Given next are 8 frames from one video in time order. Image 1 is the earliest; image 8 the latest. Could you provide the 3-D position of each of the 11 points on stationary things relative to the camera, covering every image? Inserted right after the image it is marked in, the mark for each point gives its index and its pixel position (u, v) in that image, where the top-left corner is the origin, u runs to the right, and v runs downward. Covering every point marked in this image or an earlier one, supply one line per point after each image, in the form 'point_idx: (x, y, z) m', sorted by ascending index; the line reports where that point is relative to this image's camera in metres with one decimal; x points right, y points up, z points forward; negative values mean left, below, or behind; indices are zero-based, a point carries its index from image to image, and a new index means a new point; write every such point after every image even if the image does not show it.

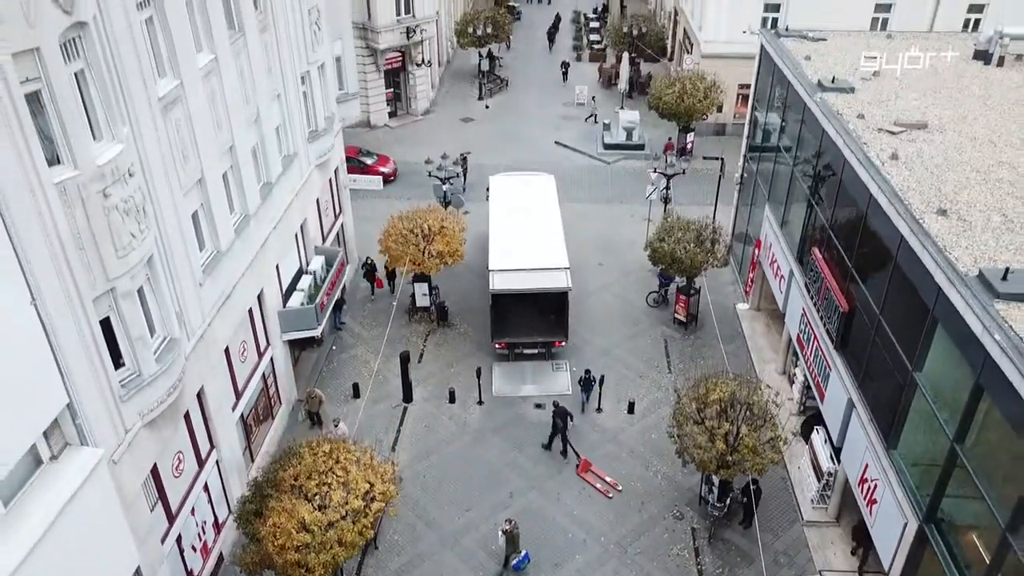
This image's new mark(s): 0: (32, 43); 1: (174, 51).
0: (-7.5, +3.8, +11.8) m
1: (-7.4, +5.2, +16.6) m
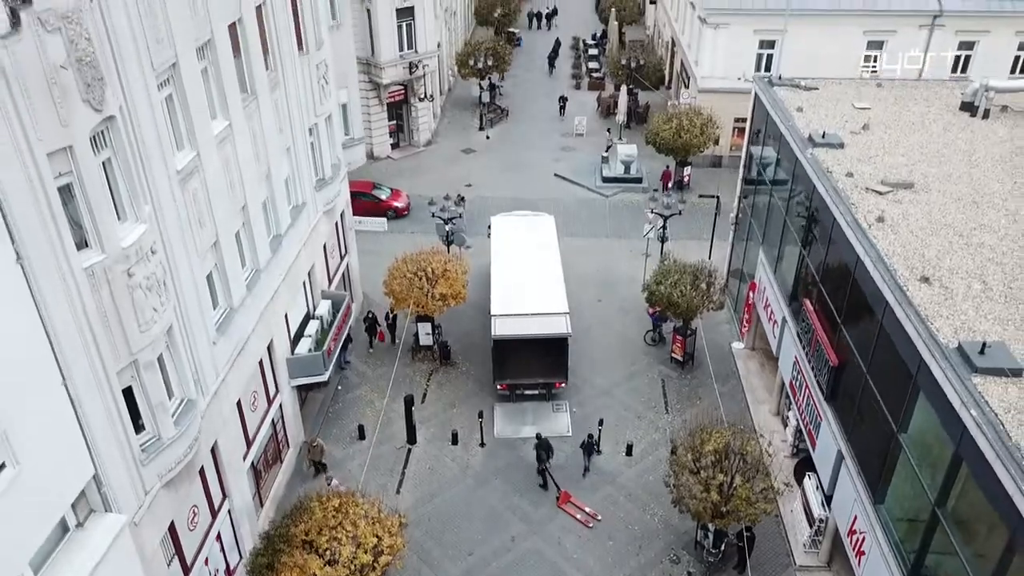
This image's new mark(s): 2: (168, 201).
0: (-7.4, +2.4, +12.6) m
1: (-7.4, +3.8, +17.4) m
2: (-7.3, +1.8, +16.0) m
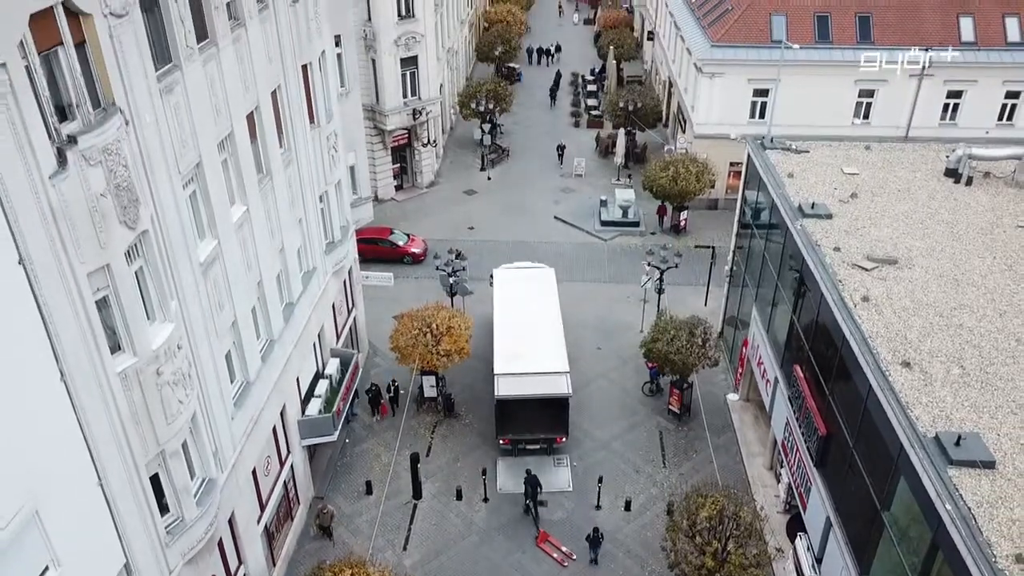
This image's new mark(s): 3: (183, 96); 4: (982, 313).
0: (-7.3, +0.5, +13.6) m
1: (-7.3, +1.8, +18.4) m
2: (-7.2, -0.2, +16.9) m
3: (-7.3, +4.2, +16.6) m
4: (+12.2, -0.7, +19.6) m
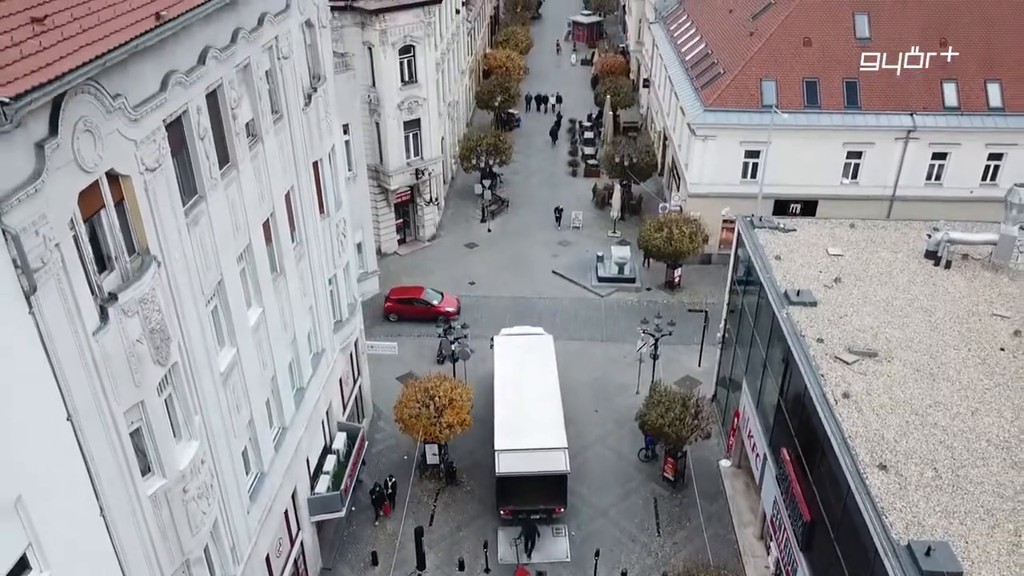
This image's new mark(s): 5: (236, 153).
0: (-7.3, -2.2, +14.8) m
1: (-7.3, -1.0, +19.6) m
2: (-7.2, -2.9, +18.1) m
3: (-7.2, +1.5, +17.9) m
4: (+12.3, -3.4, +20.8) m
5: (-7.1, +3.4, +19.4) m
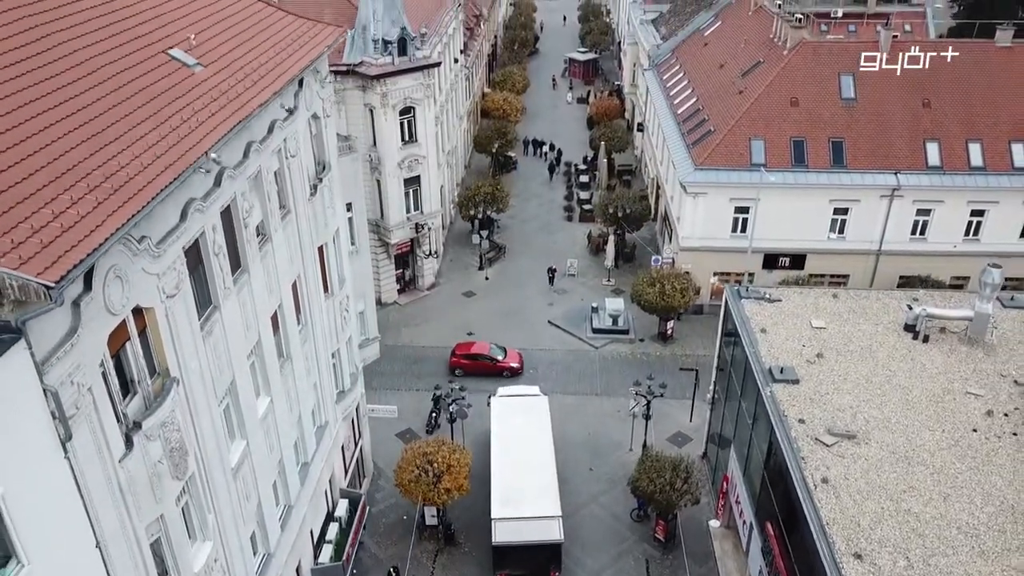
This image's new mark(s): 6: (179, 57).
0: (-7.4, -4.7, +15.9) m
1: (-7.4, -3.6, +20.7) m
2: (-7.3, -5.5, +19.2) m
3: (-7.4, -1.1, +19.1) m
4: (+12.1, -6.1, +21.9) m
5: (-7.2, +0.8, +20.6) m
6: (-8.5, +5.9, +19.1) m
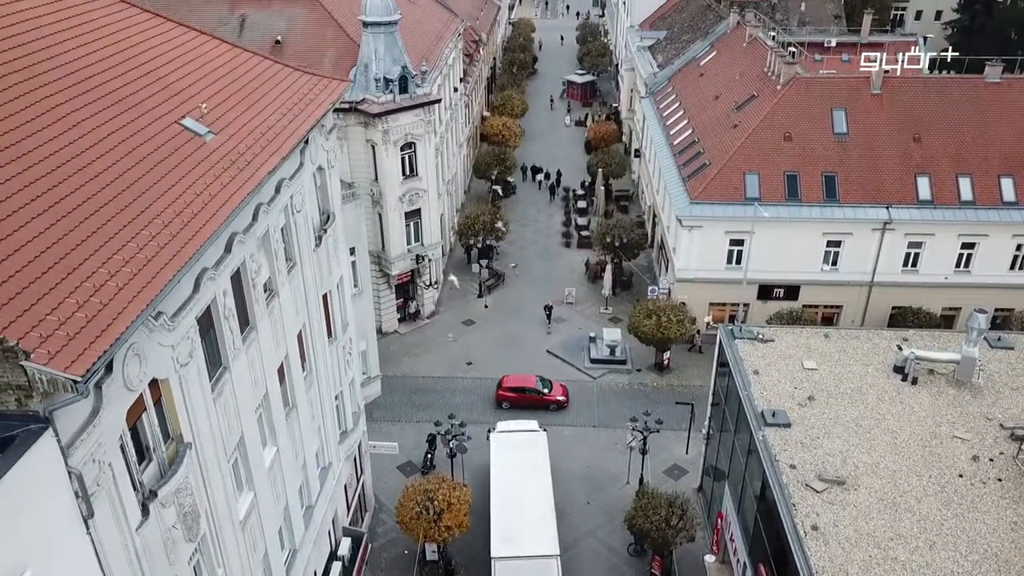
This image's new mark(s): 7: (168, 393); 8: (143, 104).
0: (-7.4, -6.3, +16.5) m
1: (-7.4, -5.2, +21.4) m
2: (-7.3, -7.1, +19.9) m
3: (-7.4, -2.7, +19.8) m
4: (+12.1, -7.7, +22.6) m
5: (-7.3, -0.8, +21.3) m
6: (-8.5, +4.3, +19.9) m
7: (-7.7, -2.3, +16.8) m
8: (-9.6, +4.8, +19.7) m
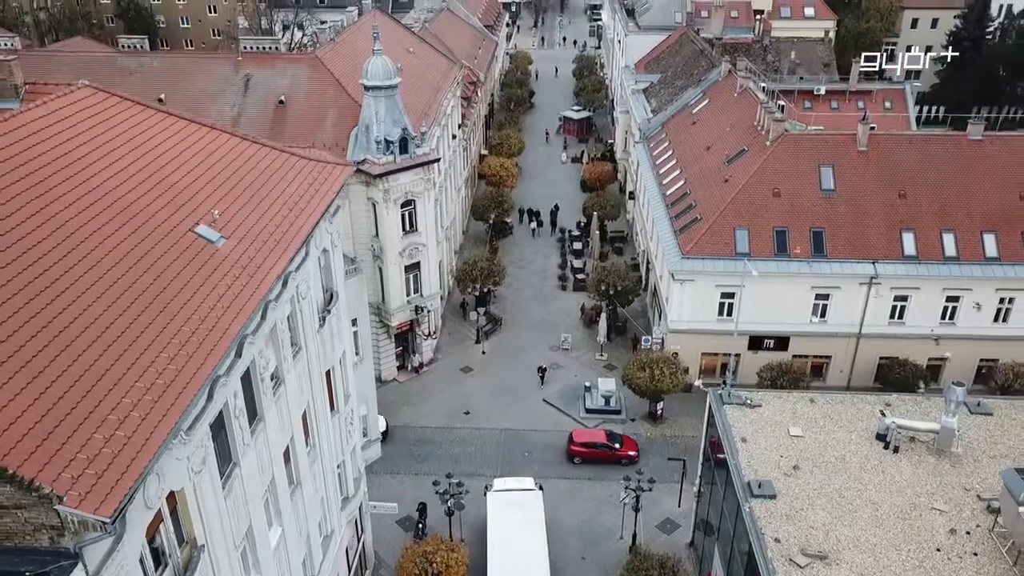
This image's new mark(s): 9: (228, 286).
0: (-7.6, -9.0, +17.5) m
1: (-7.6, -8.0, +22.4) m
2: (-7.5, -9.8, +20.9) m
3: (-7.5, -5.4, +20.8) m
4: (+11.9, -10.5, +23.6) m
5: (-7.4, -3.6, +22.4) m
6: (-8.6, +1.5, +21.1) m
7: (-7.8, -5.0, +17.9) m
8: (-9.8, +2.0, +20.9) m
9: (-7.5, +0.1, +20.0) m
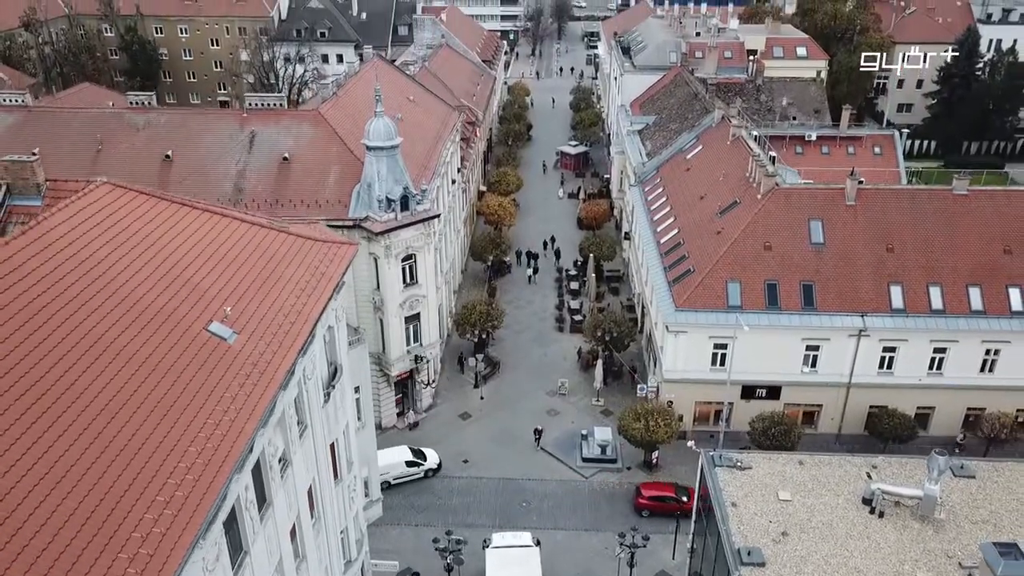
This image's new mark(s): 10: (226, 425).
0: (-7.6, -11.7, +18.5) m
1: (-7.6, -10.8, +23.4) m
2: (-7.5, -12.6, +21.8) m
3: (-7.6, -8.2, +21.8) m
4: (+11.9, -13.3, +24.6) m
5: (-7.5, -6.4, +23.5) m
6: (-8.7, -1.3, +22.2) m
7: (-7.9, -7.7, +18.9) m
8: (-9.8, -0.7, +22.0) m
9: (-7.6, -2.7, +21.1) m
10: (-7.5, -3.6, +19.7) m
